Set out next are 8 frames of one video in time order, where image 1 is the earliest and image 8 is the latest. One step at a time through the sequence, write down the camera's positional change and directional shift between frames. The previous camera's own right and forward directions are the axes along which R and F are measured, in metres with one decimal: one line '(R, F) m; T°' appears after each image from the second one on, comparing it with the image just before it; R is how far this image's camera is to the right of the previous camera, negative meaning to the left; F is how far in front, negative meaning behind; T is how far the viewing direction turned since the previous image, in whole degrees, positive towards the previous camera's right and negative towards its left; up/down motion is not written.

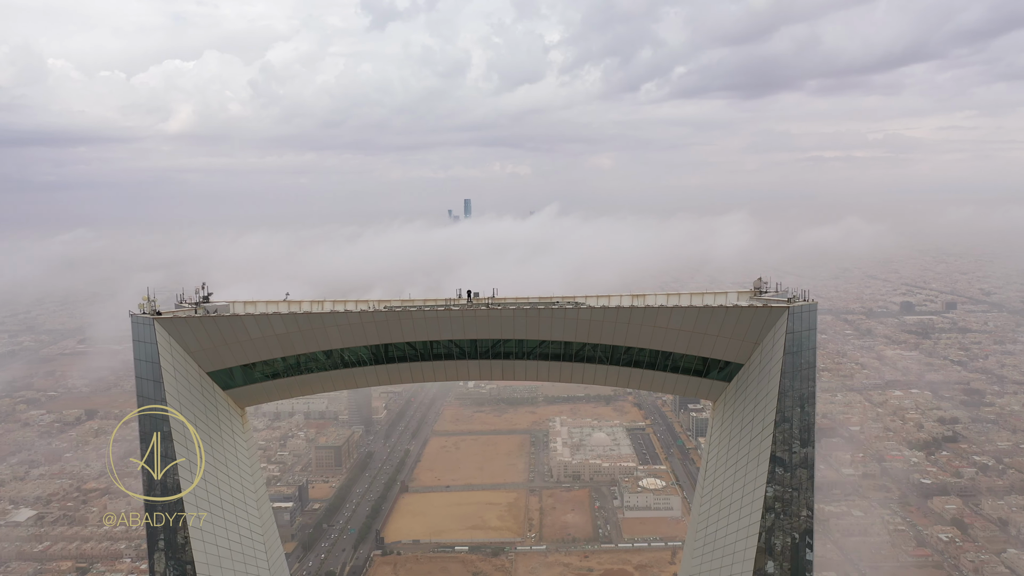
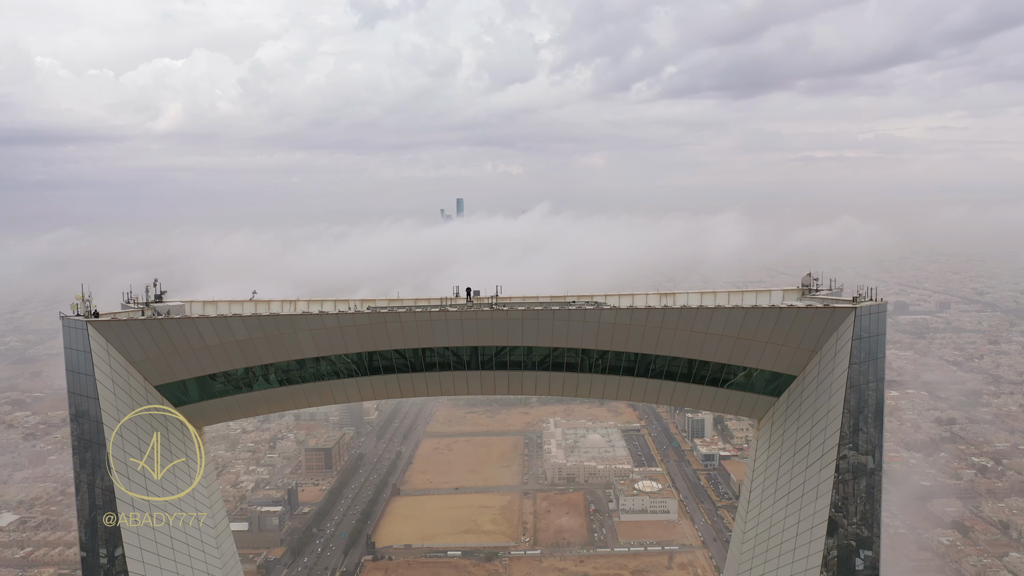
(-0.3, +1.5) m; +1°
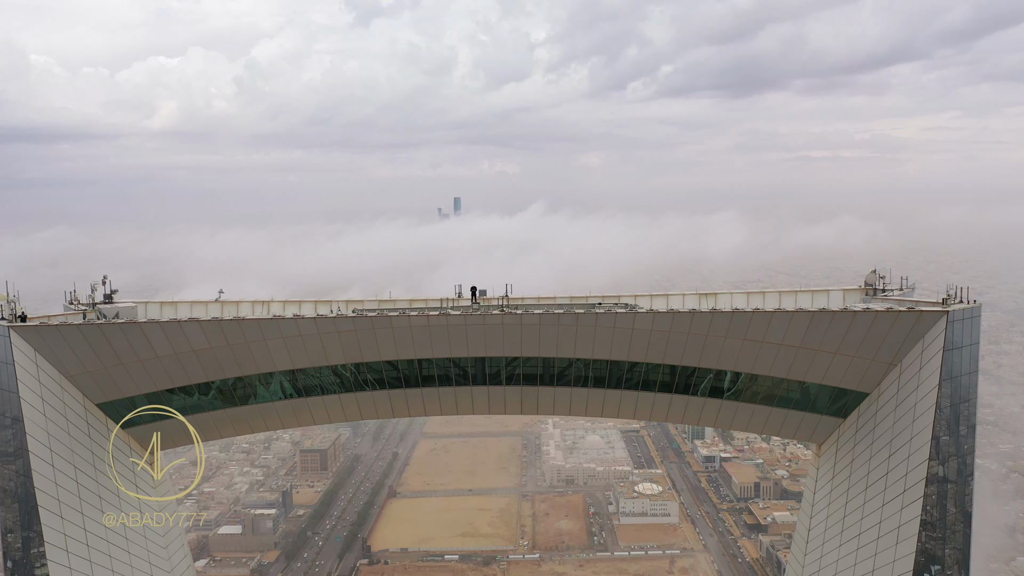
(-0.3, +1.3) m; 0°
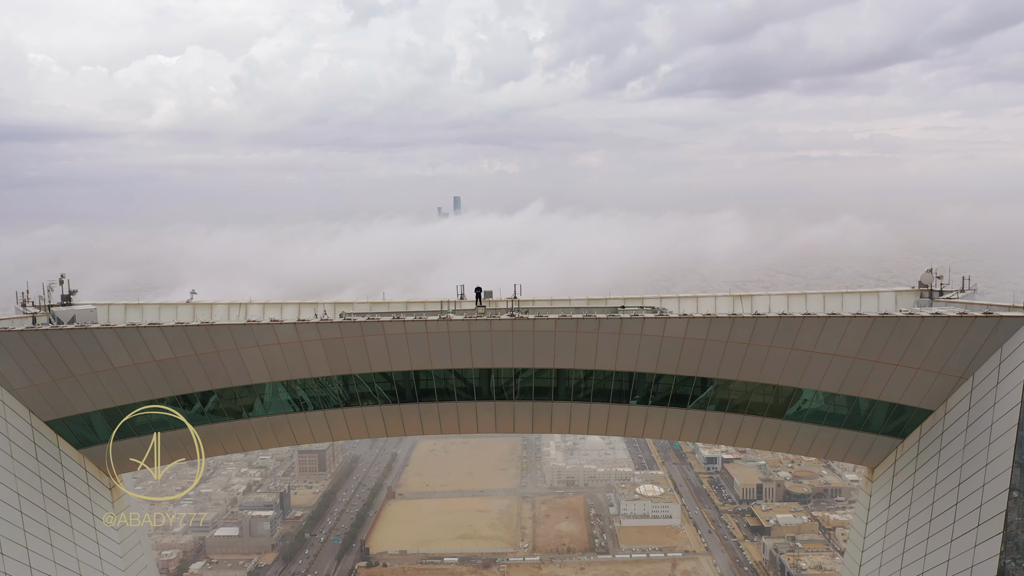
(-0.2, +0.8) m; 0°
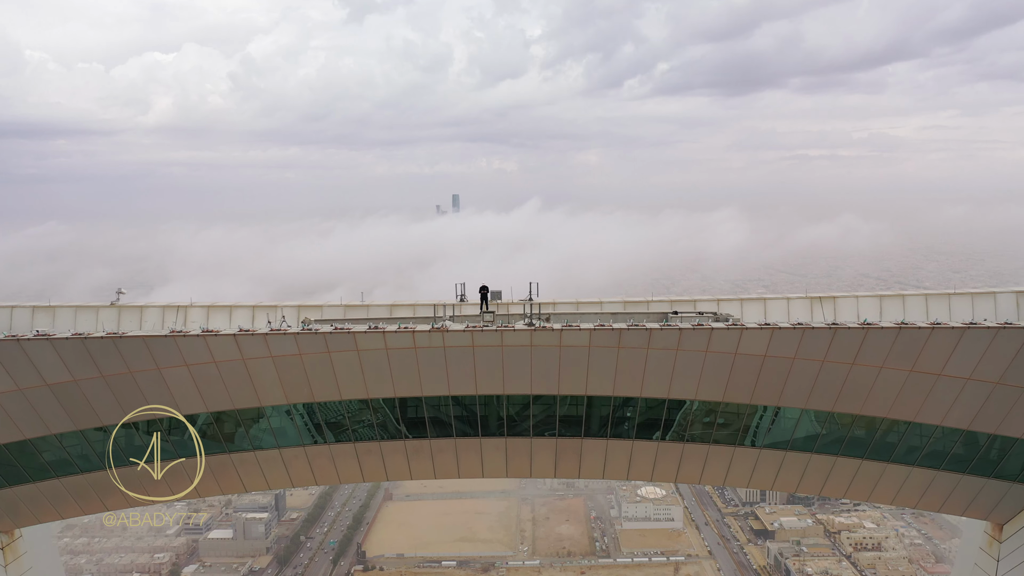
(-0.3, +1.4) m; 0°
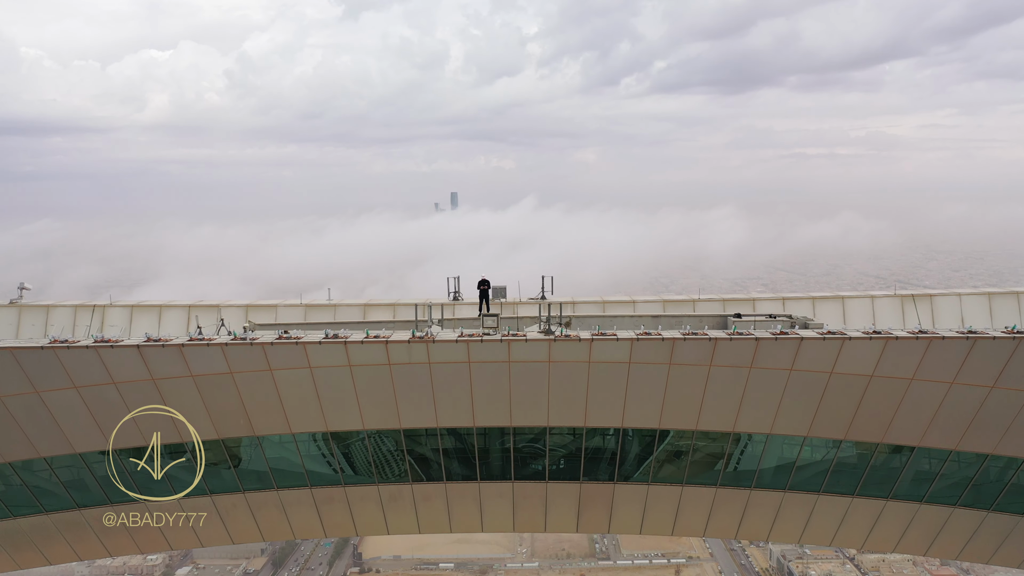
(-0.1, +1.1) m; 0°
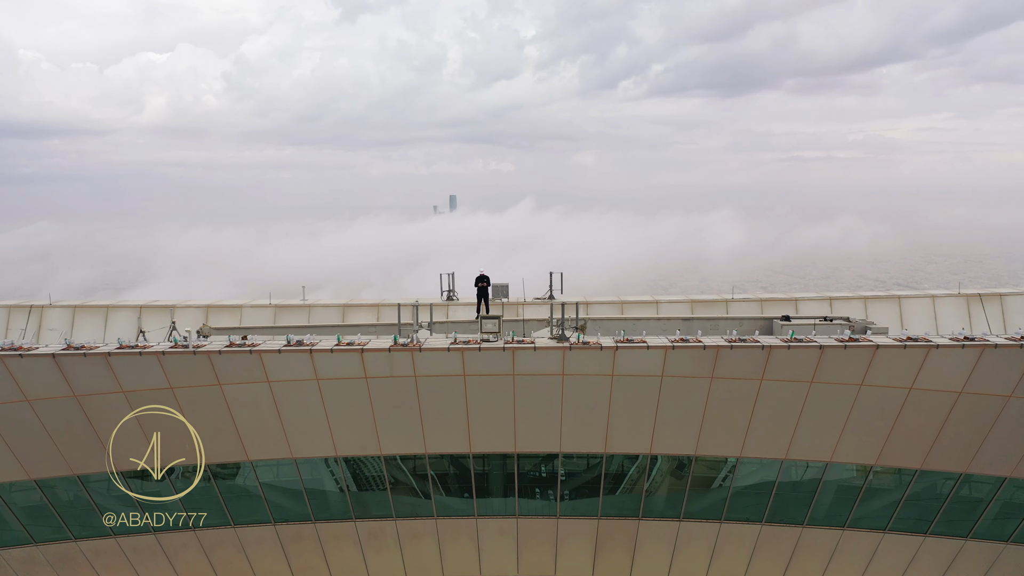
(0.0, +1.3) m; 0°
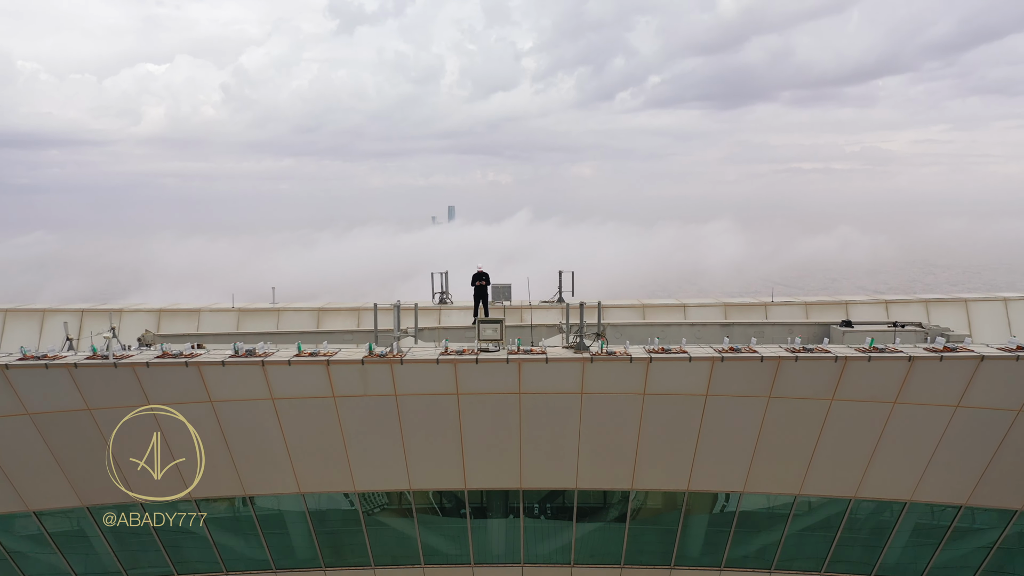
(-0.2, +2.6) m; 0°
